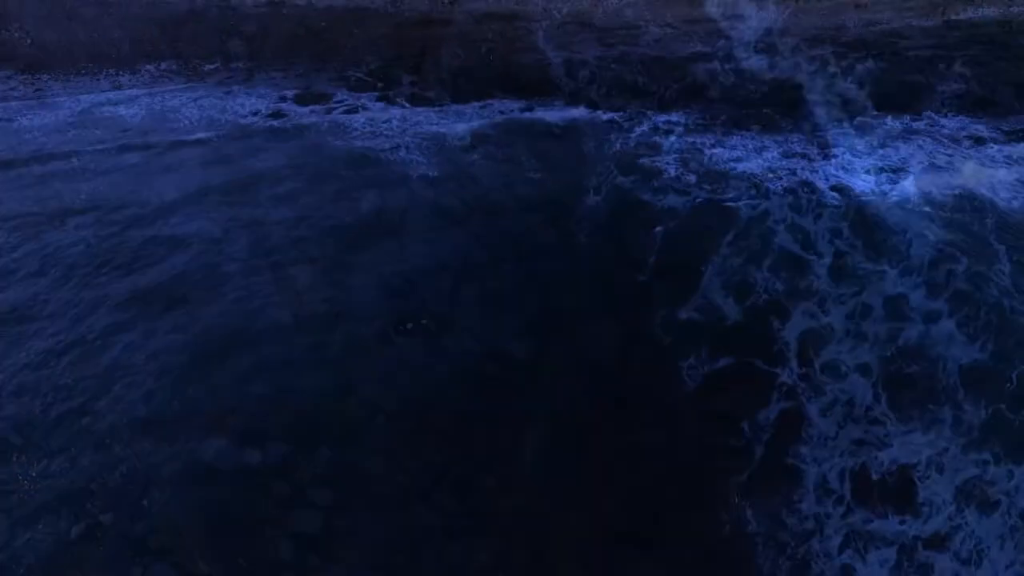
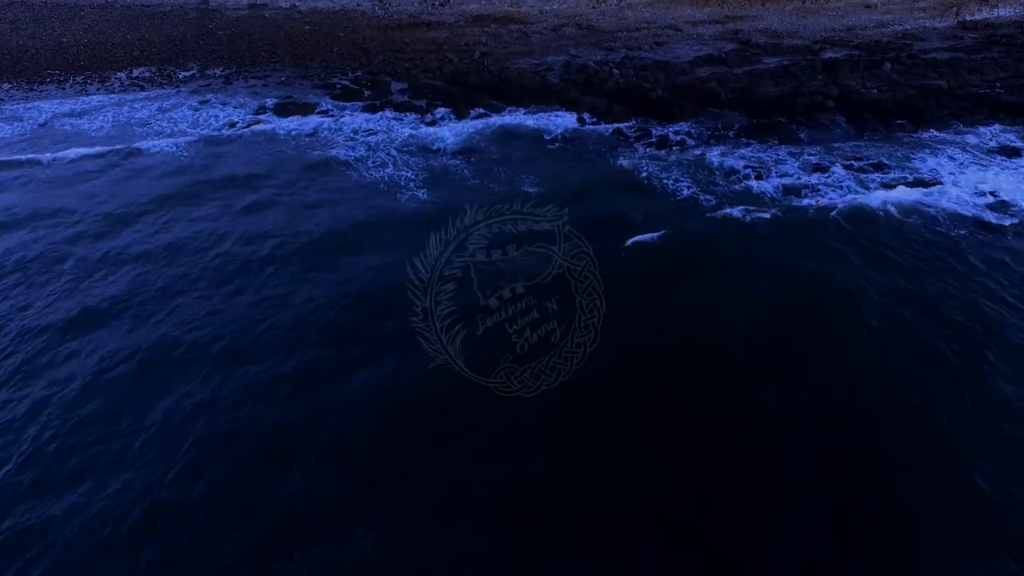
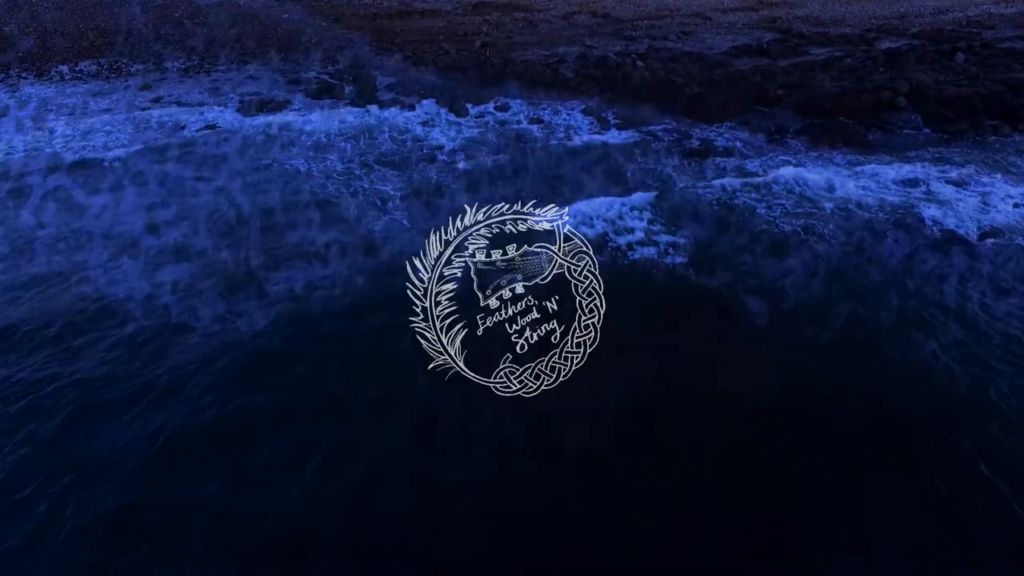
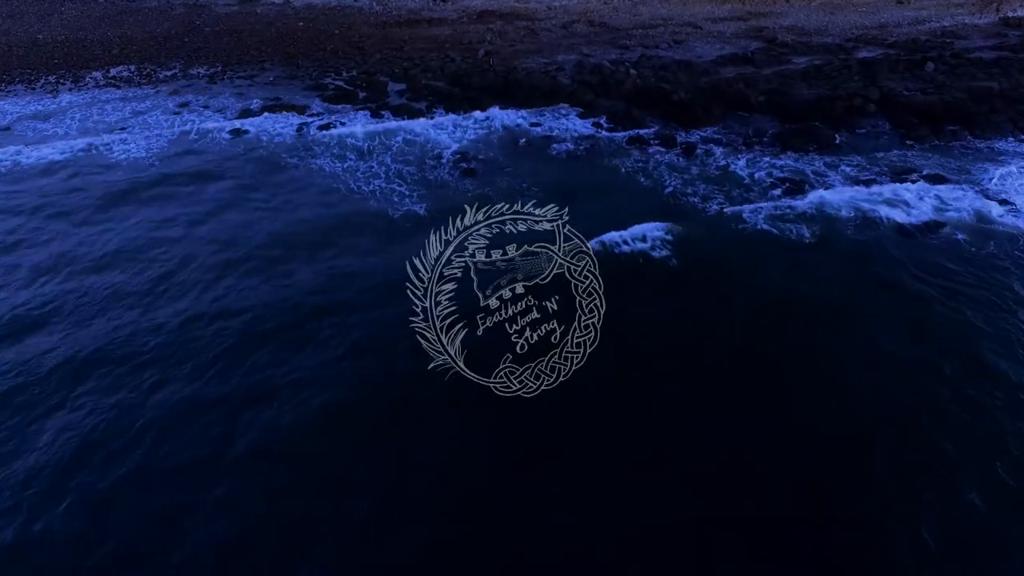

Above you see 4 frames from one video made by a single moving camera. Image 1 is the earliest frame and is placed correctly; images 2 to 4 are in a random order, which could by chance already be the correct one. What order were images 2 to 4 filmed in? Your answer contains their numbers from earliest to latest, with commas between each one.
2, 4, 3
